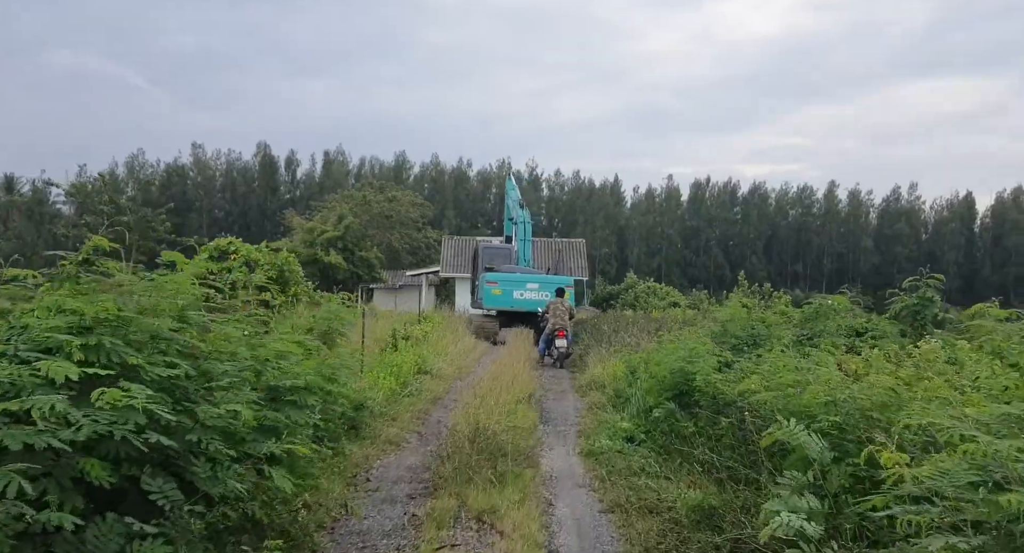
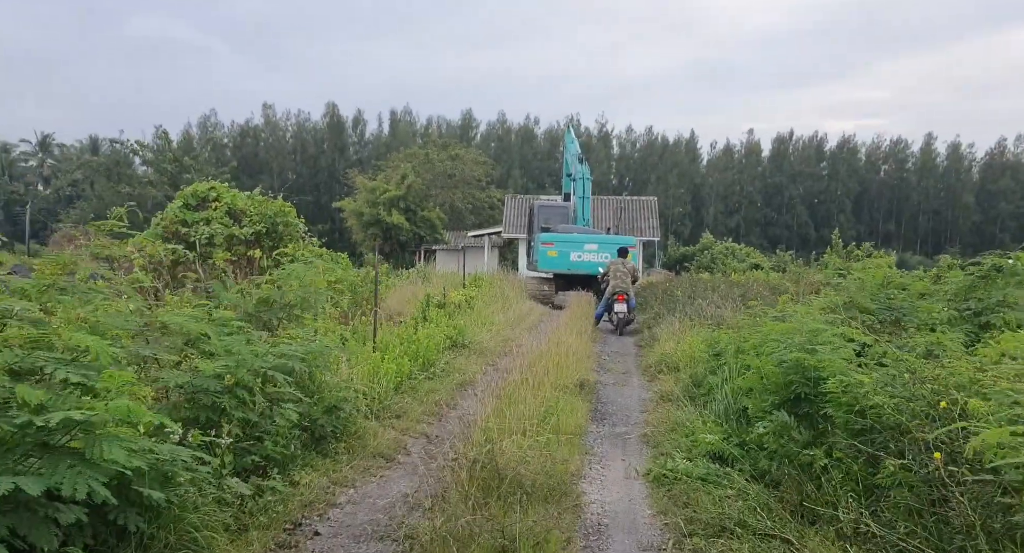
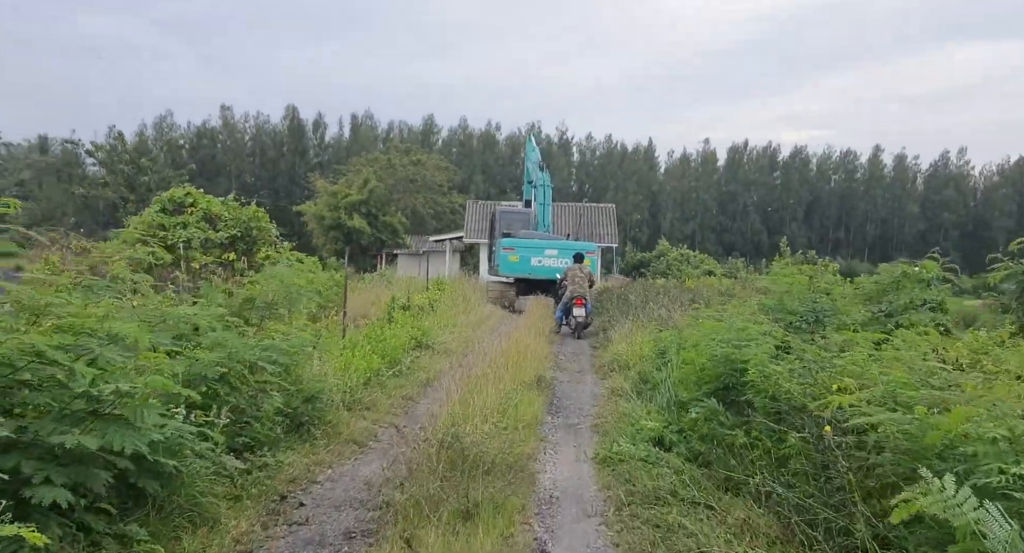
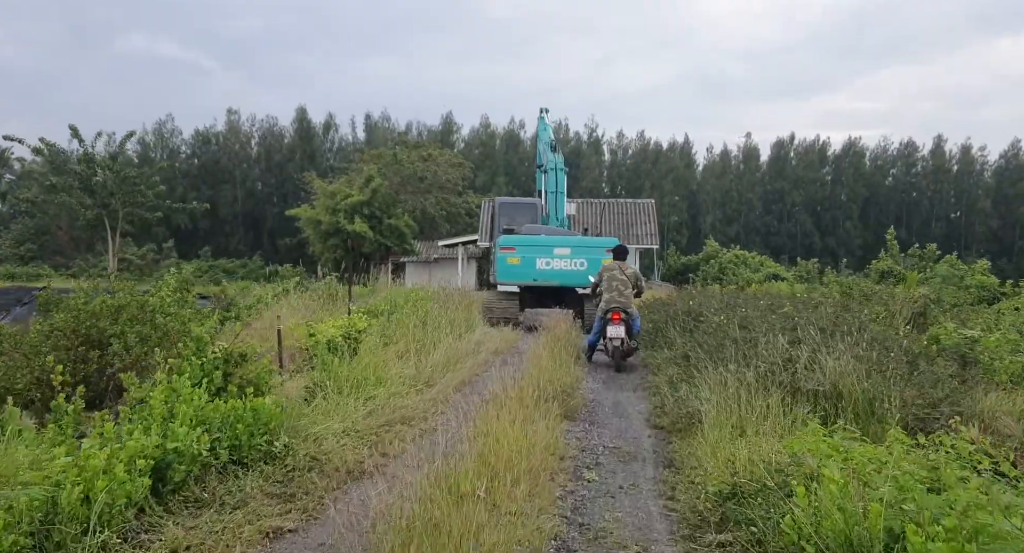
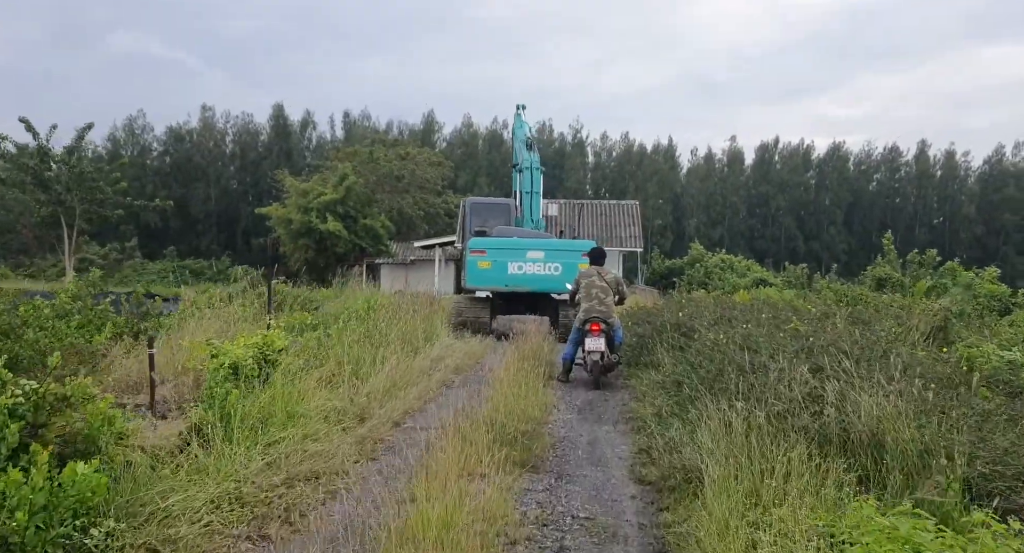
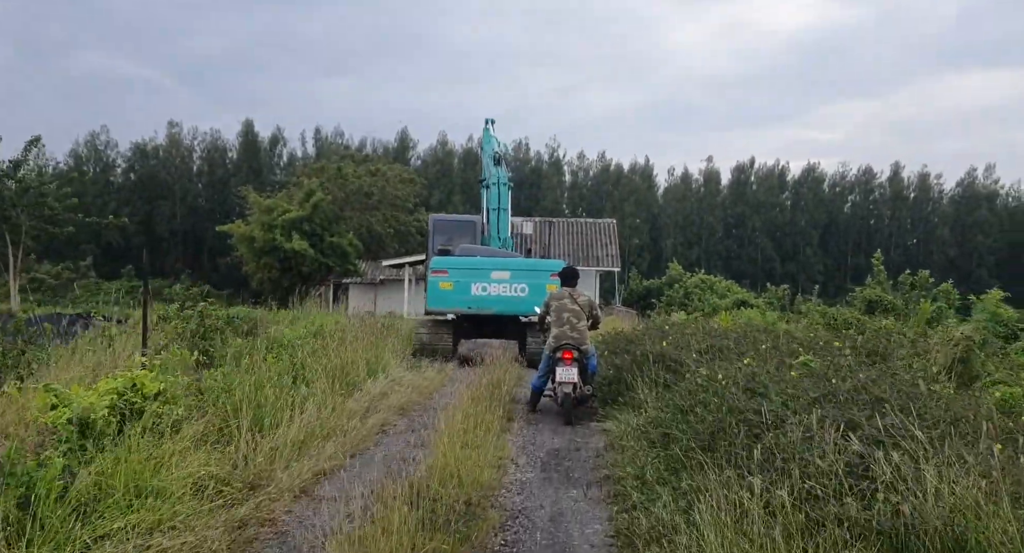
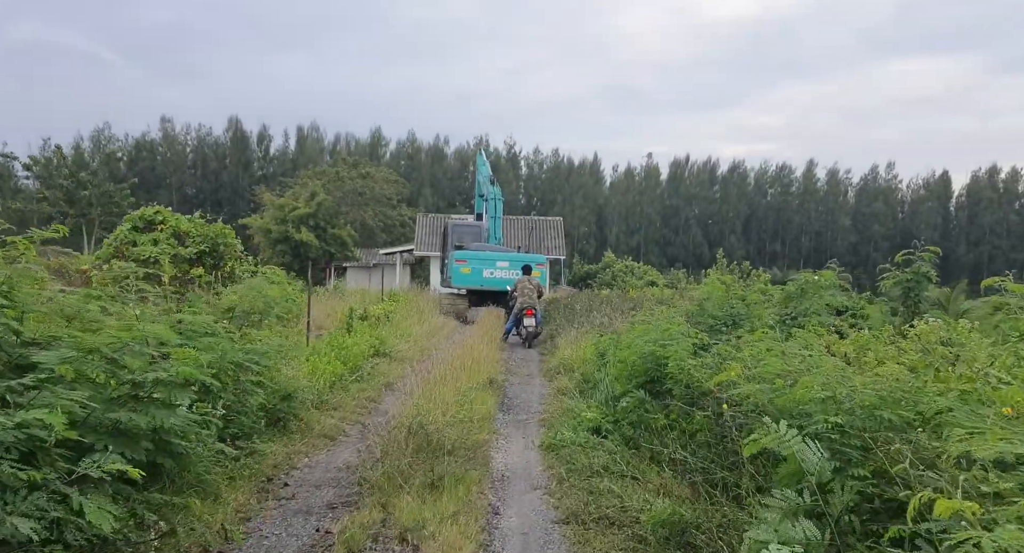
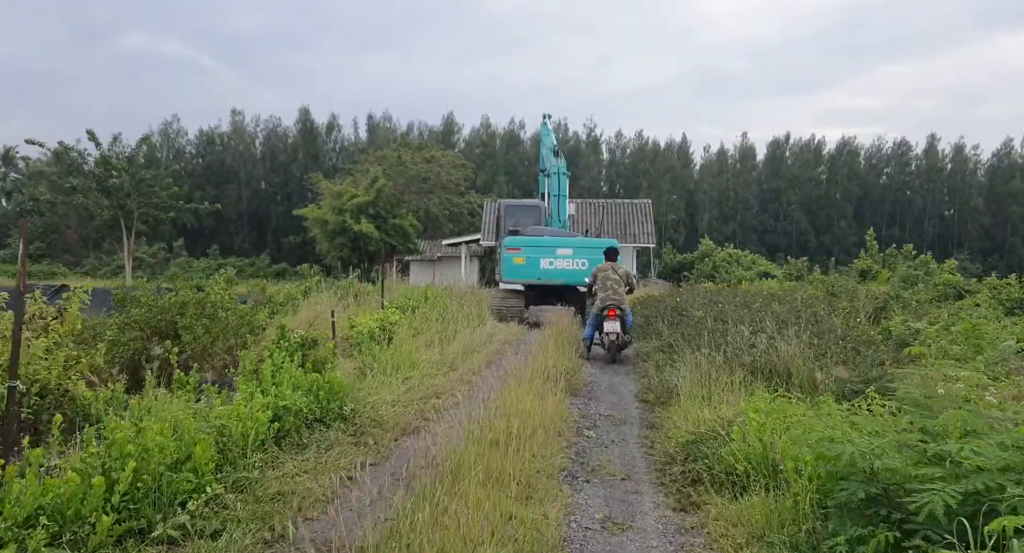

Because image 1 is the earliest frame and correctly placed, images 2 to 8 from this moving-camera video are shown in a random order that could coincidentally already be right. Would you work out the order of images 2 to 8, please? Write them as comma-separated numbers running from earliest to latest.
7, 3, 2, 8, 4, 5, 6
